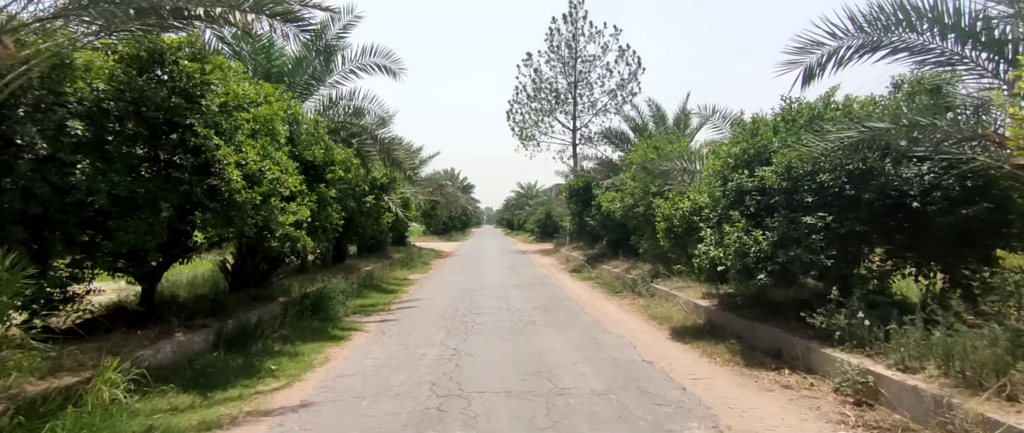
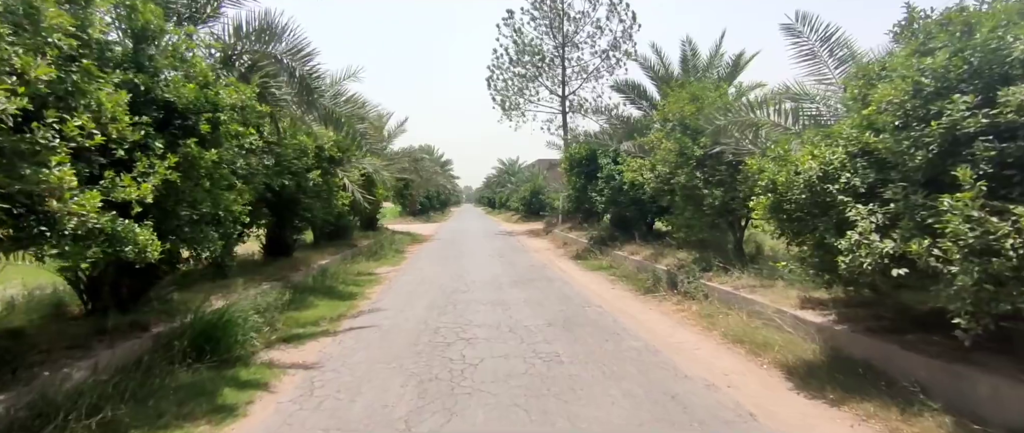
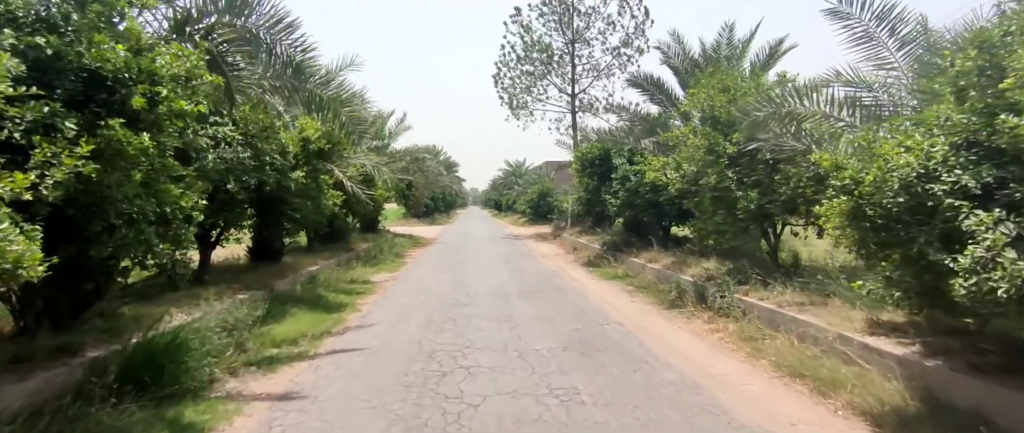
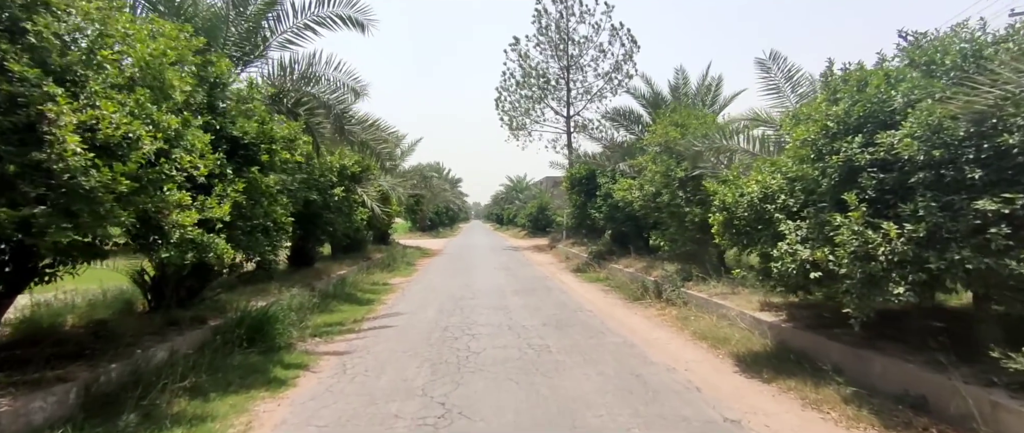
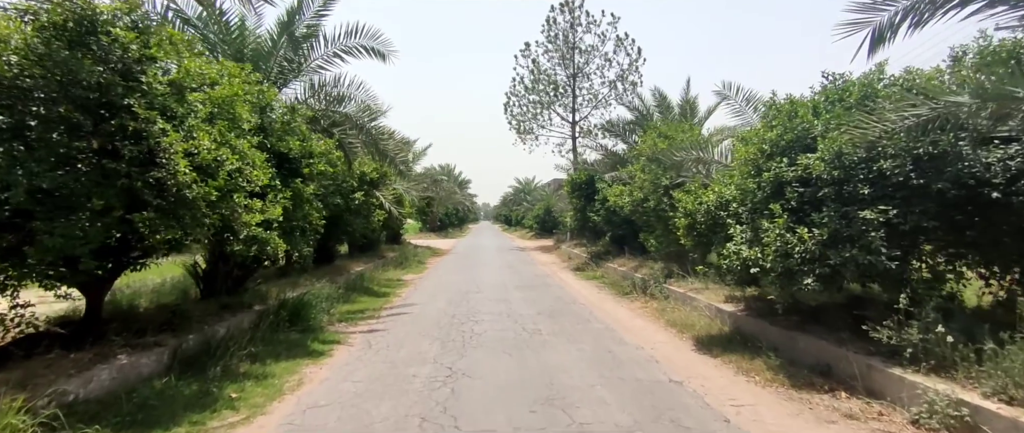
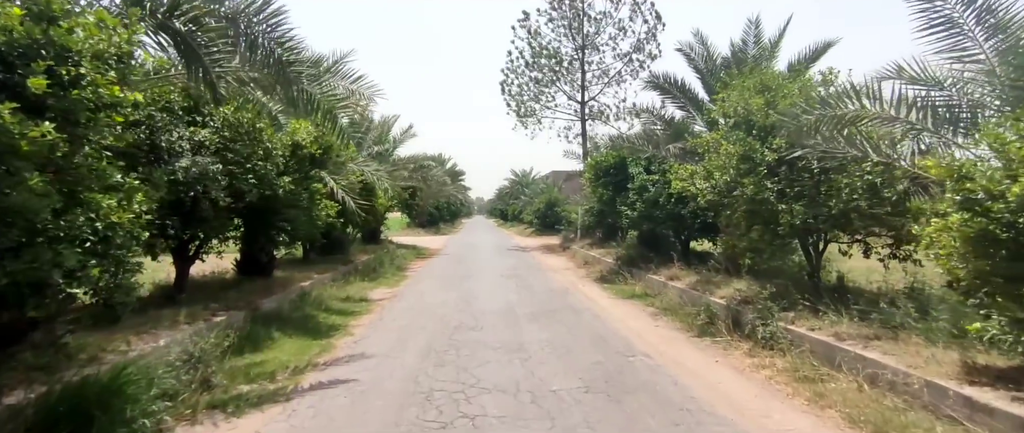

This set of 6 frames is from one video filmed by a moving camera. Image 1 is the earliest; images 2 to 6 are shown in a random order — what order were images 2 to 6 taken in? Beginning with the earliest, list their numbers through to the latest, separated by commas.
5, 4, 2, 3, 6
